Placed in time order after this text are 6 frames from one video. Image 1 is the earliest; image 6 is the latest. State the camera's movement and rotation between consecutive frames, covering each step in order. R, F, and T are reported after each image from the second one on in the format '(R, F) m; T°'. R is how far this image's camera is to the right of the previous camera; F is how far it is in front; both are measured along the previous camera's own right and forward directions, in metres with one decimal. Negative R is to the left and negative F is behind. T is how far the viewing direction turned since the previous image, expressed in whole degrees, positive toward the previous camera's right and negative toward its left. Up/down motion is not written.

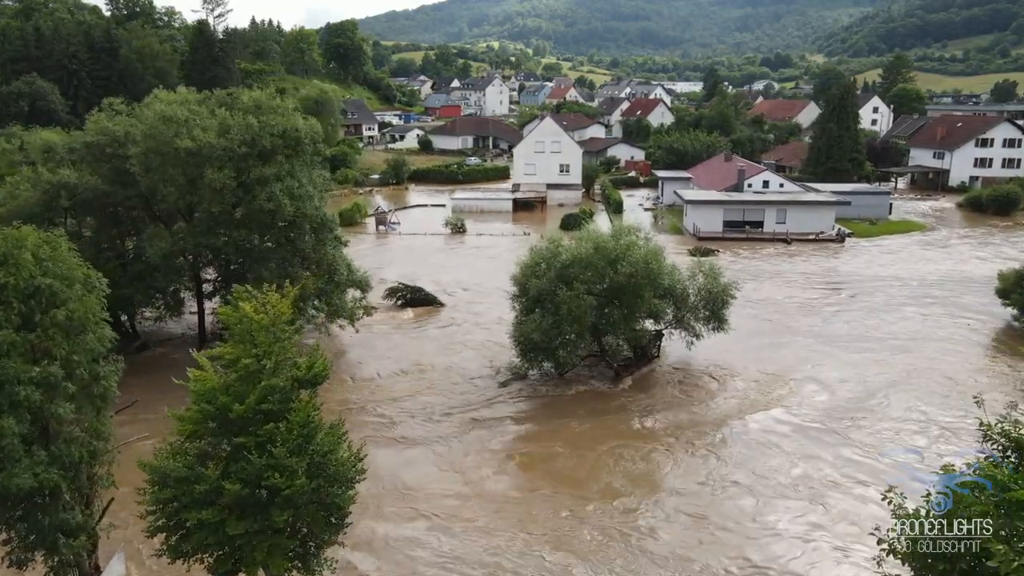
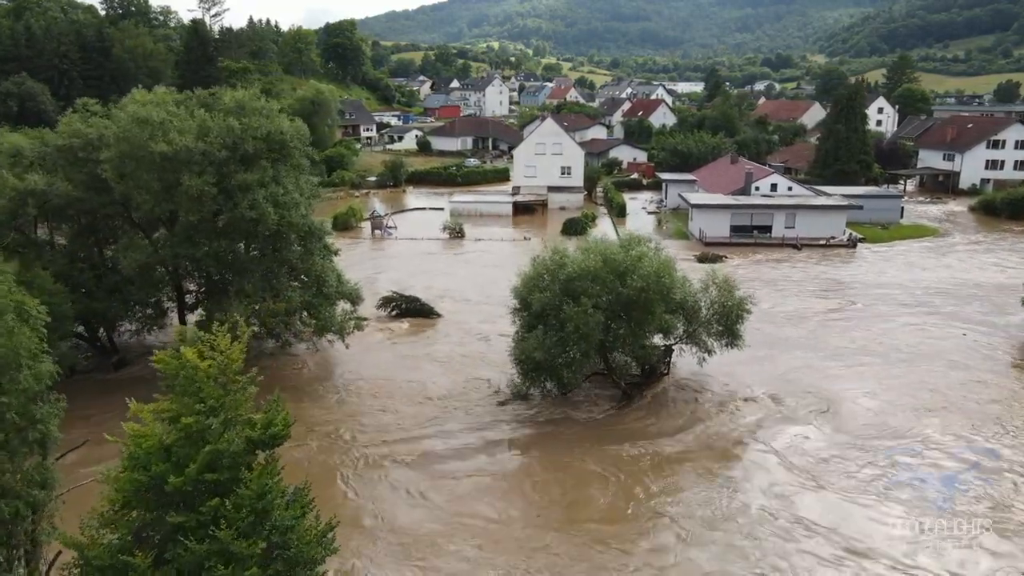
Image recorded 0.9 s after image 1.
(0.0, +1.2) m; 0°
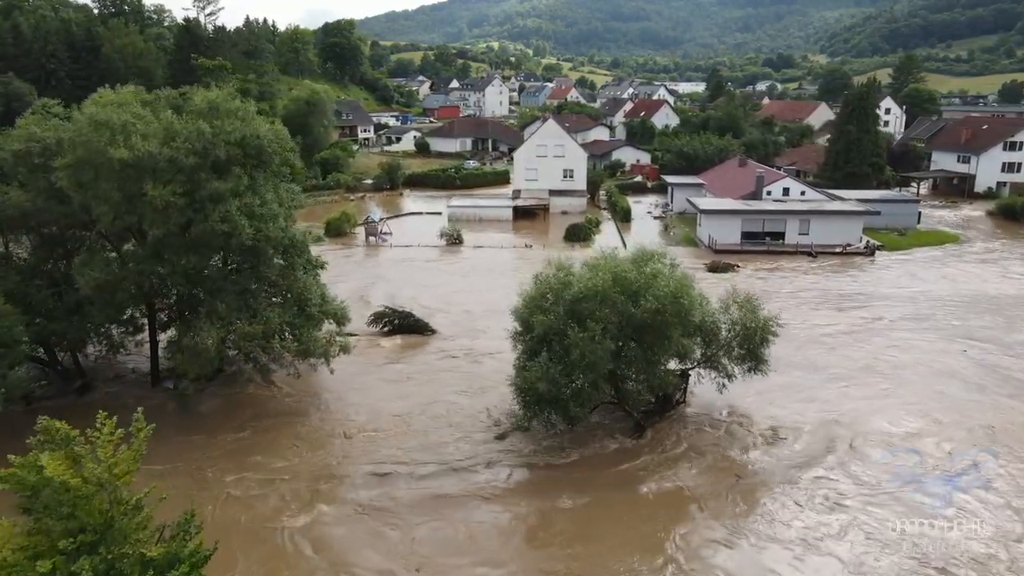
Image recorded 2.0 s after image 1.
(0.0, +1.6) m; 0°
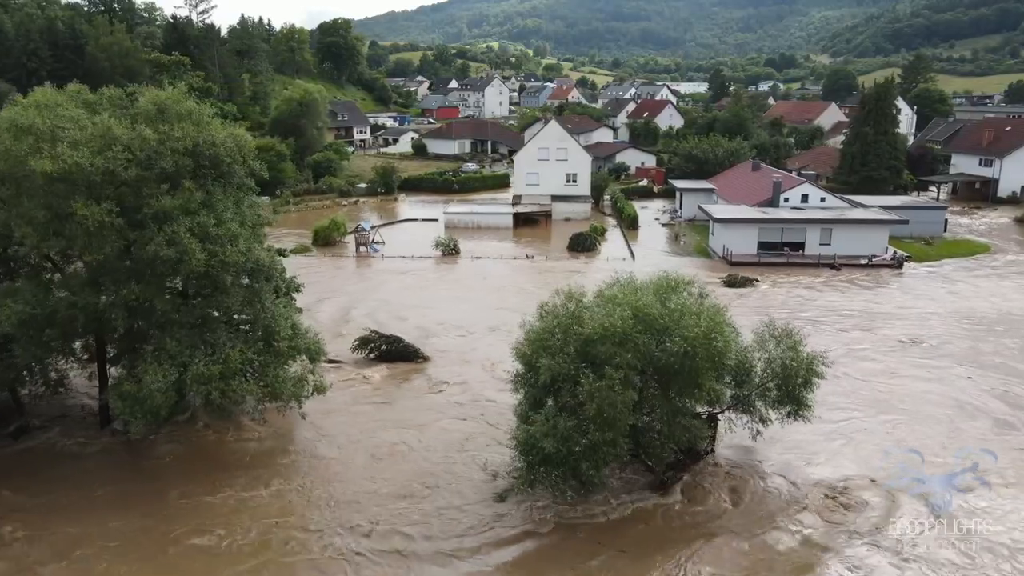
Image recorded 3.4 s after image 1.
(0.0, +2.3) m; 0°
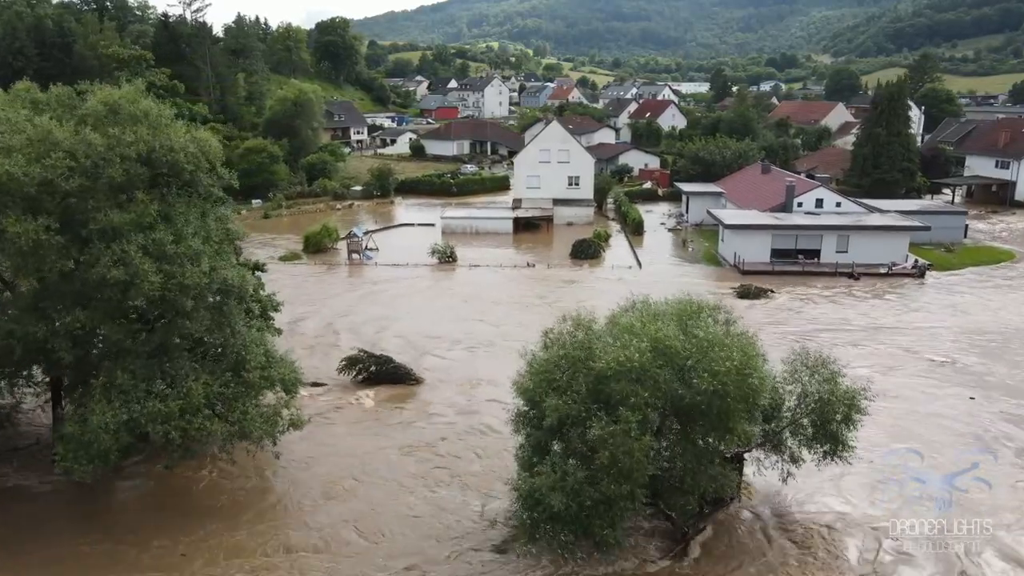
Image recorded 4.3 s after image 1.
(0.0, +1.6) m; 0°
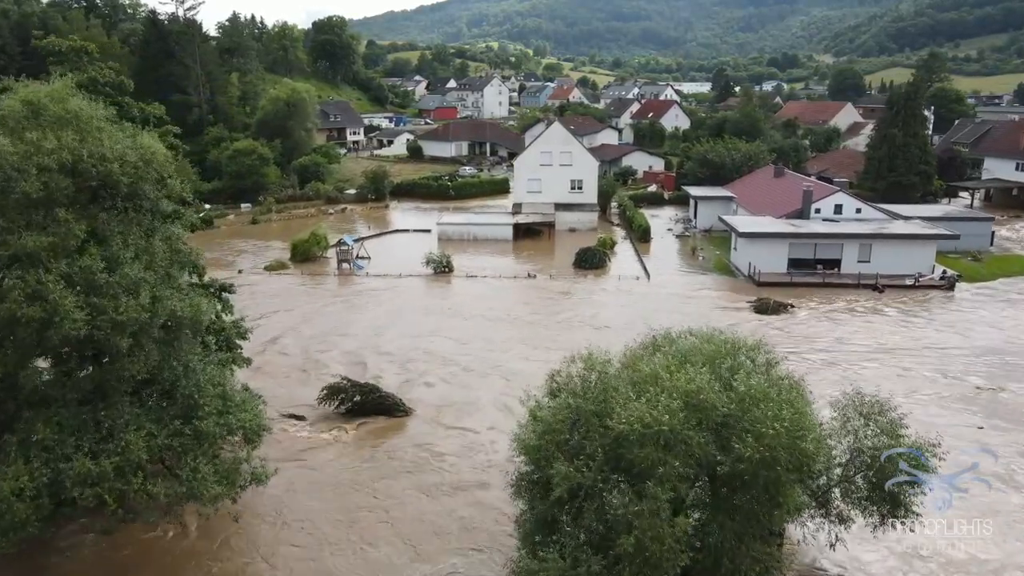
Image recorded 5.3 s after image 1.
(0.0, +1.9) m; 0°
